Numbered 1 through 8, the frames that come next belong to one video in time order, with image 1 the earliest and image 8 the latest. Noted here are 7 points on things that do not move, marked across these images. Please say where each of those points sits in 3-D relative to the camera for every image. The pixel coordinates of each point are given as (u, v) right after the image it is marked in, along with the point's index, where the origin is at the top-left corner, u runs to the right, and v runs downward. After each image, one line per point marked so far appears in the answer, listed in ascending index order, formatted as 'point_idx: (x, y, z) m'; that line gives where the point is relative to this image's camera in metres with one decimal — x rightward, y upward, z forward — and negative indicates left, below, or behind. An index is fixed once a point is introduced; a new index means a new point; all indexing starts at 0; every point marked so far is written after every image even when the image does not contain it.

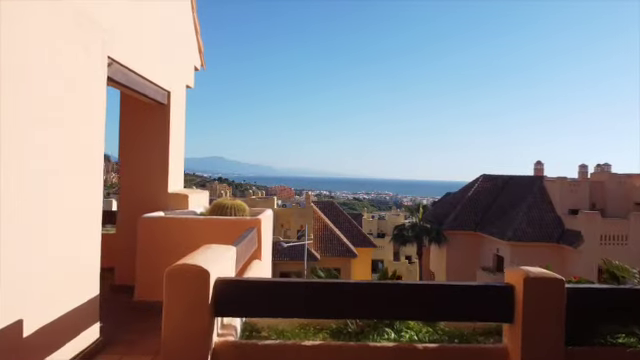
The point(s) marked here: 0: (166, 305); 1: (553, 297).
0: (-0.7, -0.6, +2.2) m
1: (+1.1, -0.6, +2.4) m
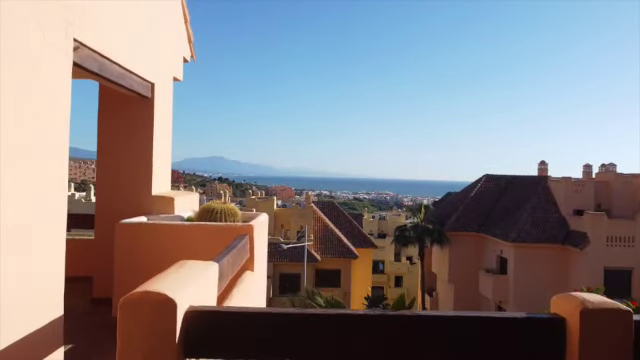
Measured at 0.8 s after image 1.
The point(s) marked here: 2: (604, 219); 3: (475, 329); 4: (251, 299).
0: (-0.7, -0.6, +1.8) m
1: (+1.1, -0.6, +1.9) m
2: (+11.2, -1.6, +19.9) m
3: (+0.6, -0.6, +2.1) m
4: (-0.6, -1.1, +4.4) m
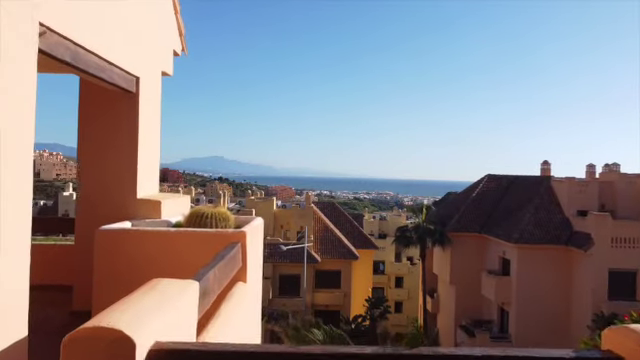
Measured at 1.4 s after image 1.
0: (-0.7, -0.6, +1.5) m
1: (+1.1, -0.6, +1.6) m
2: (+11.2, -1.6, +19.6) m
3: (+0.6, -0.6, +1.7) m
4: (-0.6, -1.1, +4.1) m
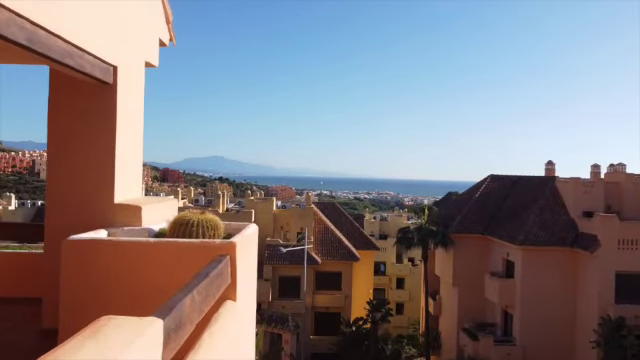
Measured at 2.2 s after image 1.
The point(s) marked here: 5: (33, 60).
0: (-0.7, -0.6, +1.1) m
1: (+1.1, -0.6, +1.2) m
2: (+11.2, -1.6, +19.2) m
3: (+0.6, -0.6, +1.3) m
4: (-0.6, -1.1, +3.6) m
5: (-3.0, +1.2, +5.3) m
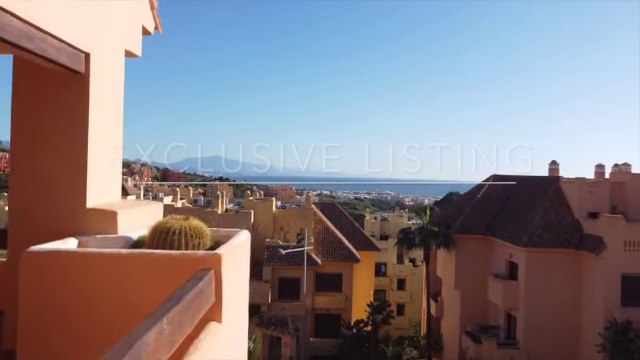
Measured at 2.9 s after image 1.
0: (-0.7, -0.6, +0.7) m
1: (+1.1, -0.6, +0.8) m
2: (+11.2, -1.6, +18.8) m
3: (+0.6, -0.6, +0.9) m
4: (-0.6, -1.1, +3.3) m
5: (-3.0, +1.2, +4.9) m
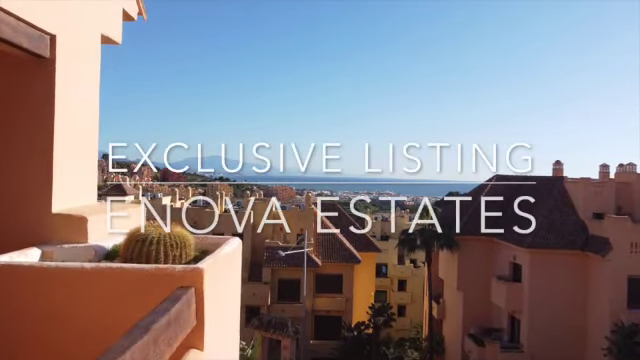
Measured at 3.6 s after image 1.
0: (-0.7, -0.6, +0.3) m
1: (+1.1, -0.6, +0.5) m
2: (+11.3, -1.6, +18.4) m
3: (+0.6, -0.6, +0.6) m
4: (-0.6, -1.1, +2.9) m
5: (-3.0, +1.2, +4.5) m
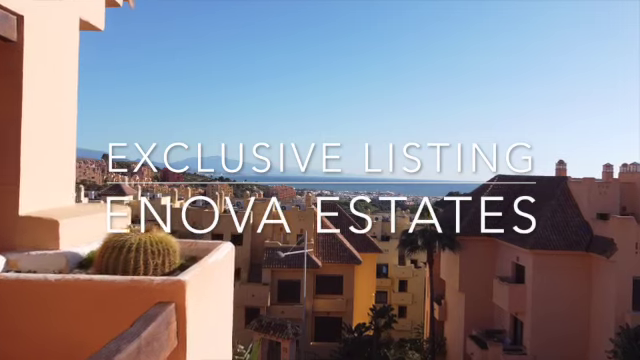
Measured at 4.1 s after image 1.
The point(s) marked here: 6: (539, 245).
0: (-0.7, -0.6, +0.1) m
1: (+1.1, -0.6, +0.2) m
2: (+11.3, -1.6, +18.1) m
3: (+0.6, -0.6, +0.3) m
4: (-0.6, -1.1, +2.6) m
5: (-3.0, +1.2, +4.2) m
6: (+8.6, -2.6, +19.8) m
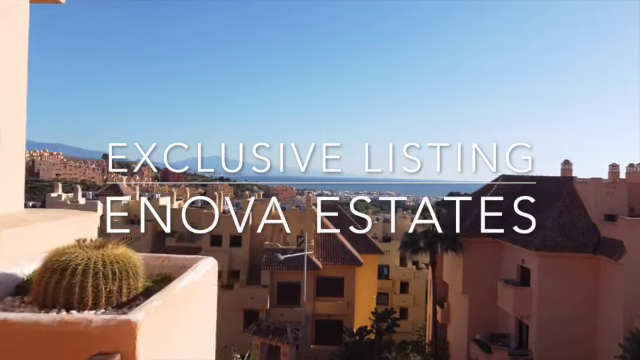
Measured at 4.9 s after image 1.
0: (-0.7, -0.6, -0.4) m
1: (+1.1, -0.6, -0.3) m
2: (+11.3, -1.6, +17.6) m
3: (+0.6, -0.6, -0.2) m
4: (-0.6, -1.1, +2.1) m
5: (-3.0, +1.2, +3.7) m
6: (+8.6, -2.6, +19.3) m
